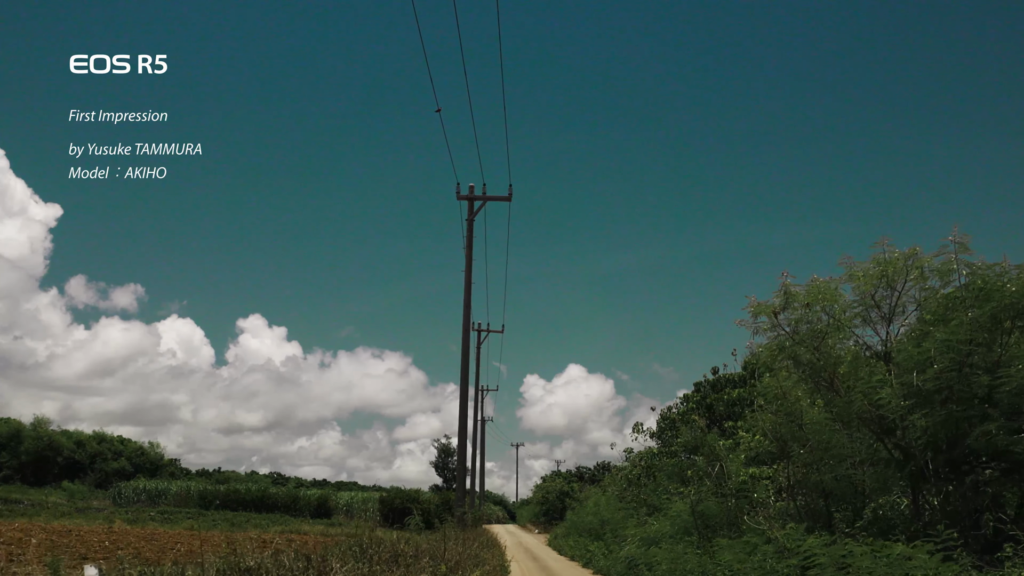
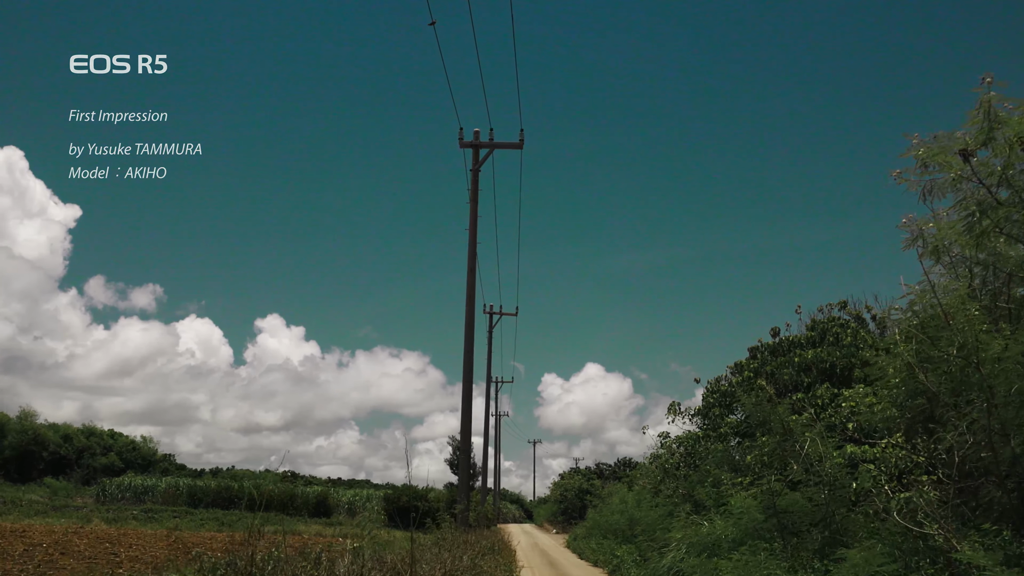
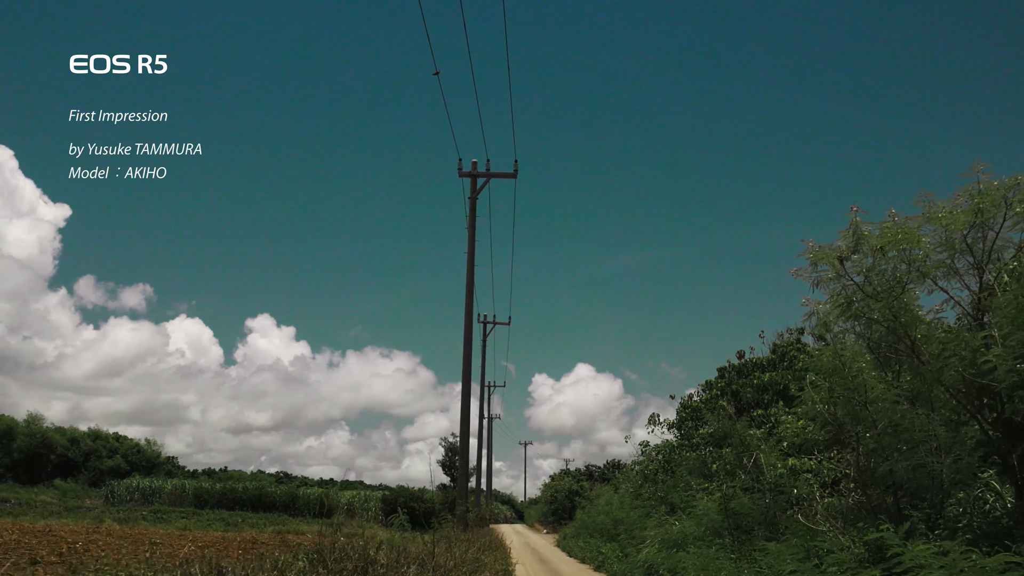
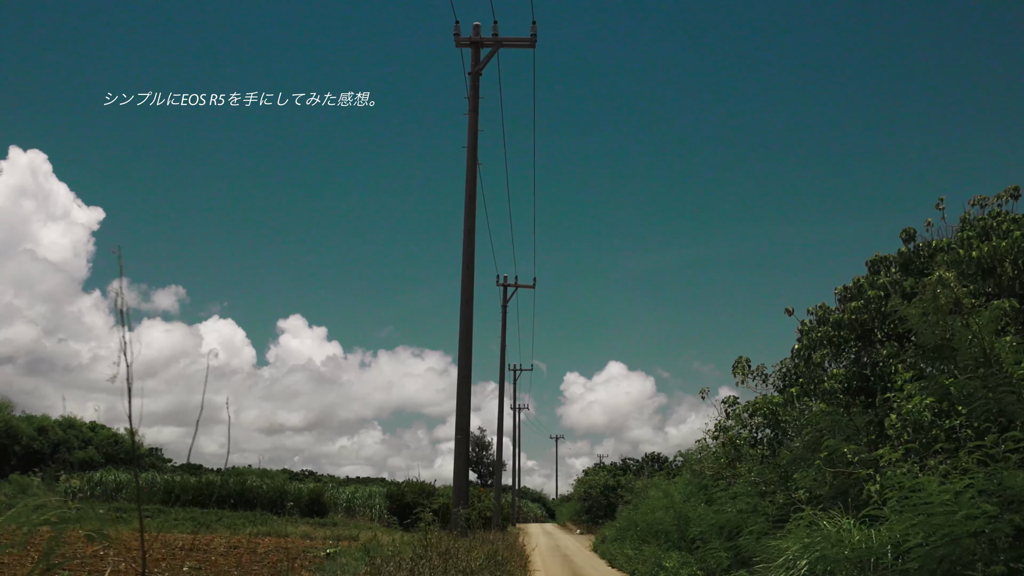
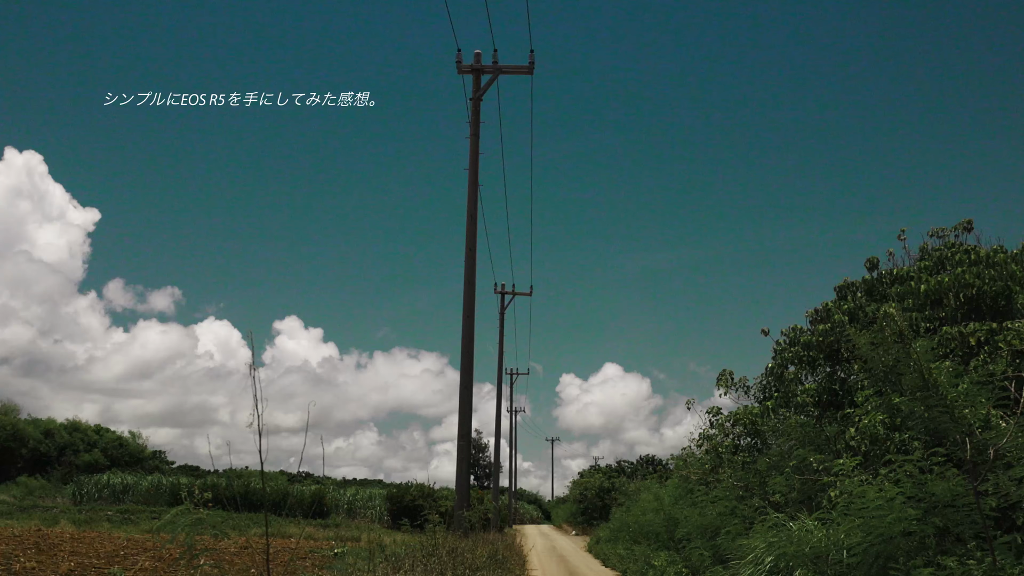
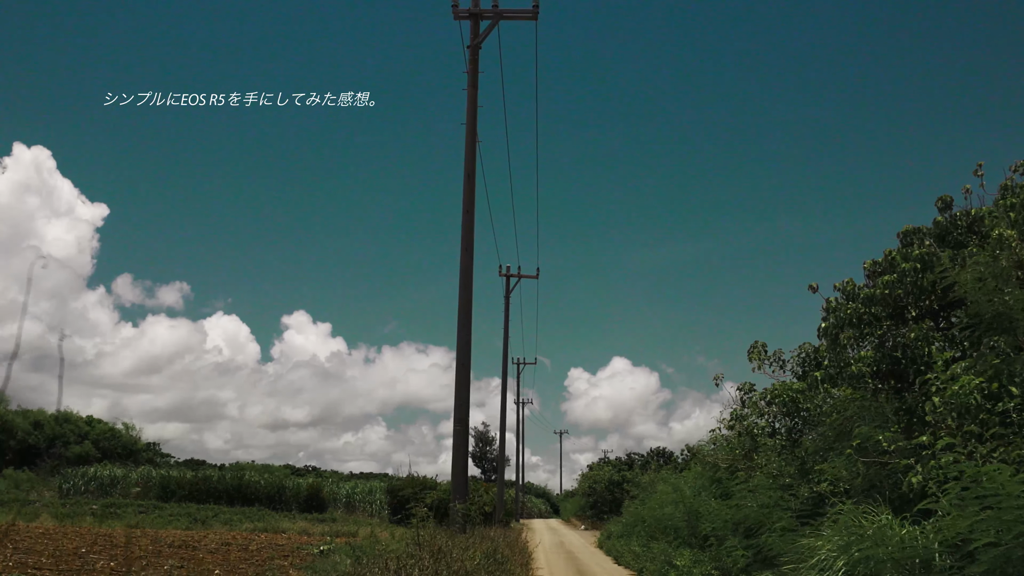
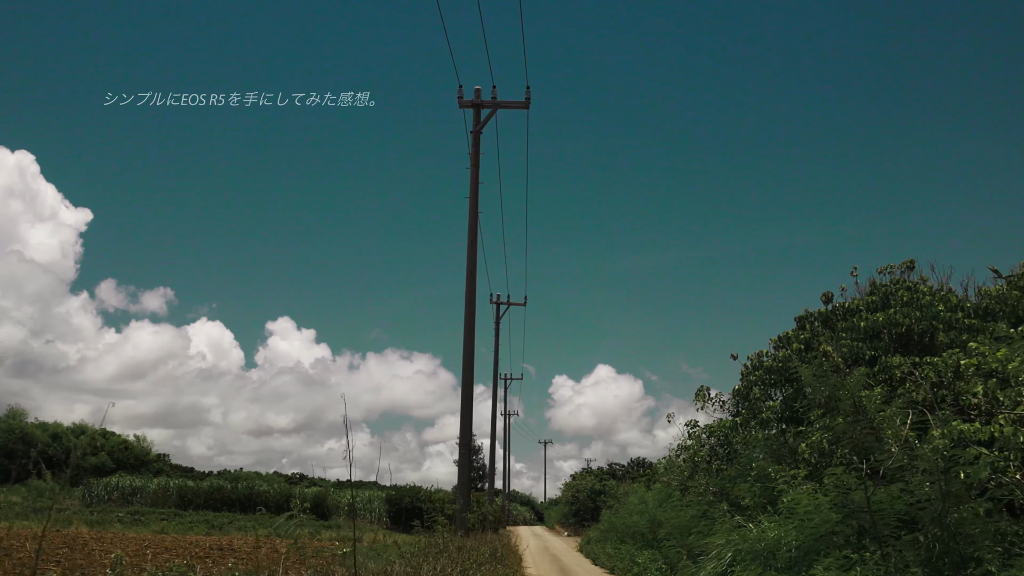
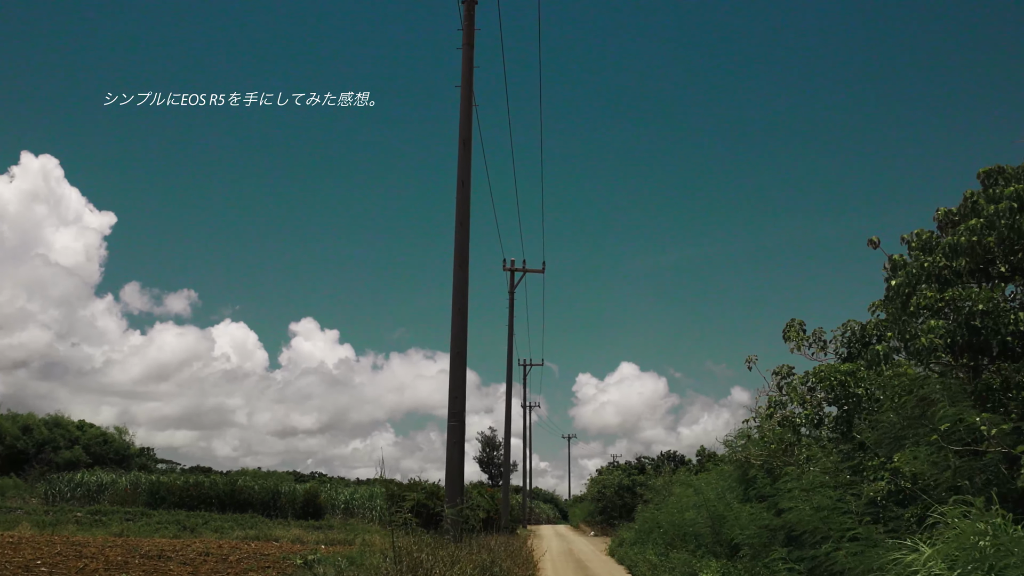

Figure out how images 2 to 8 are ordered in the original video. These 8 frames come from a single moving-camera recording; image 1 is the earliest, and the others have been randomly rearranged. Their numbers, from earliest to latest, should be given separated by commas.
3, 2, 7, 5, 4, 6, 8
